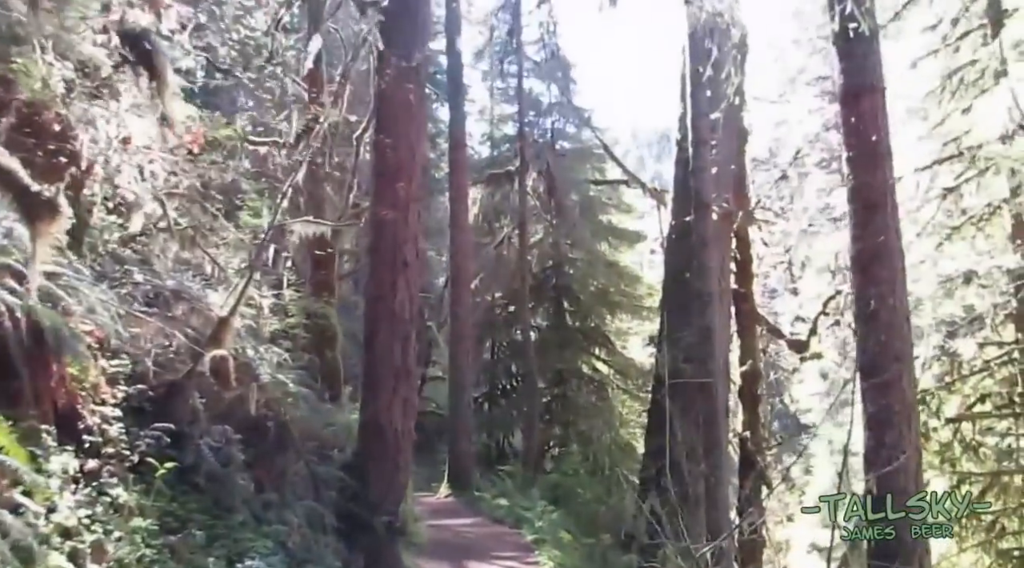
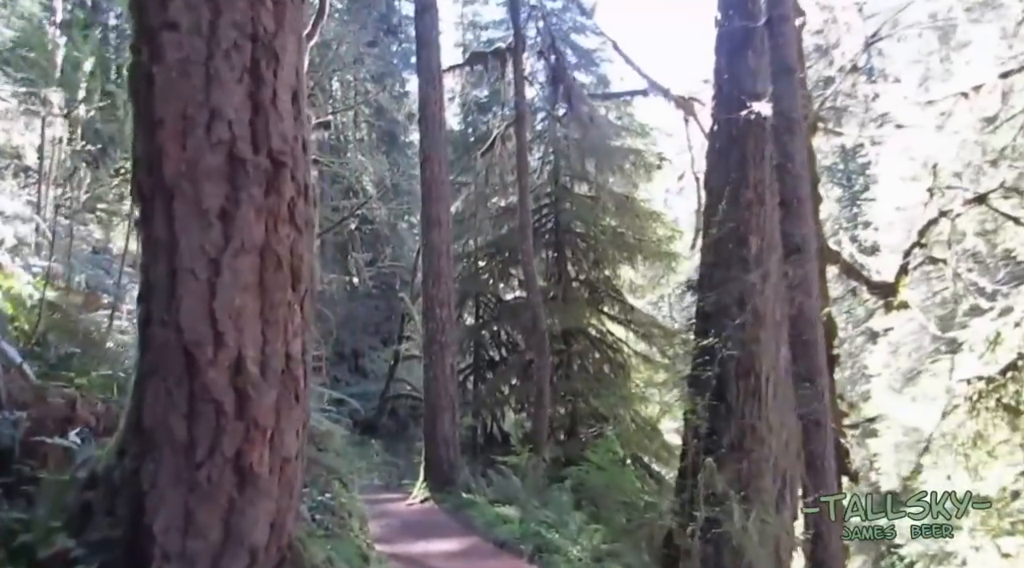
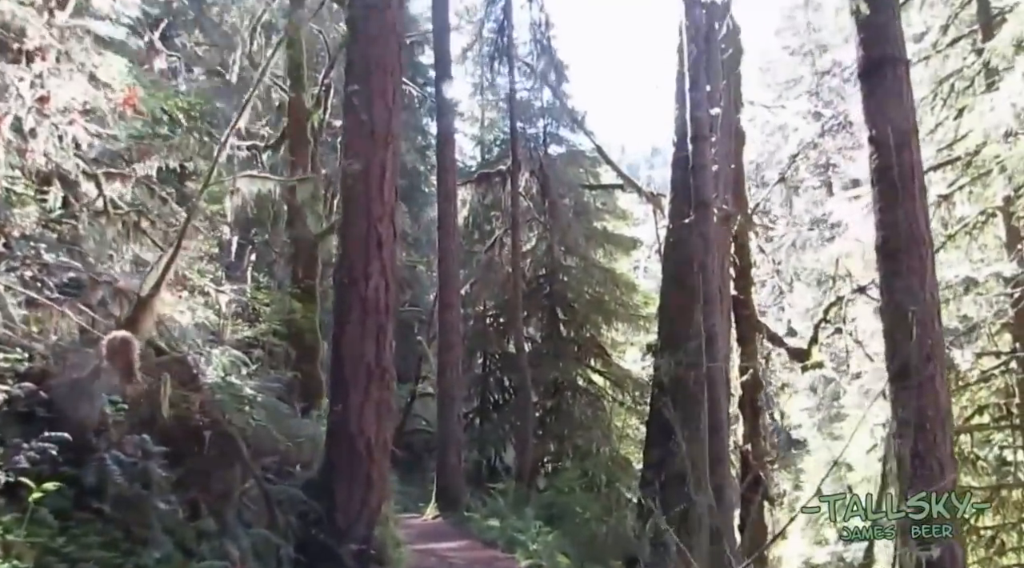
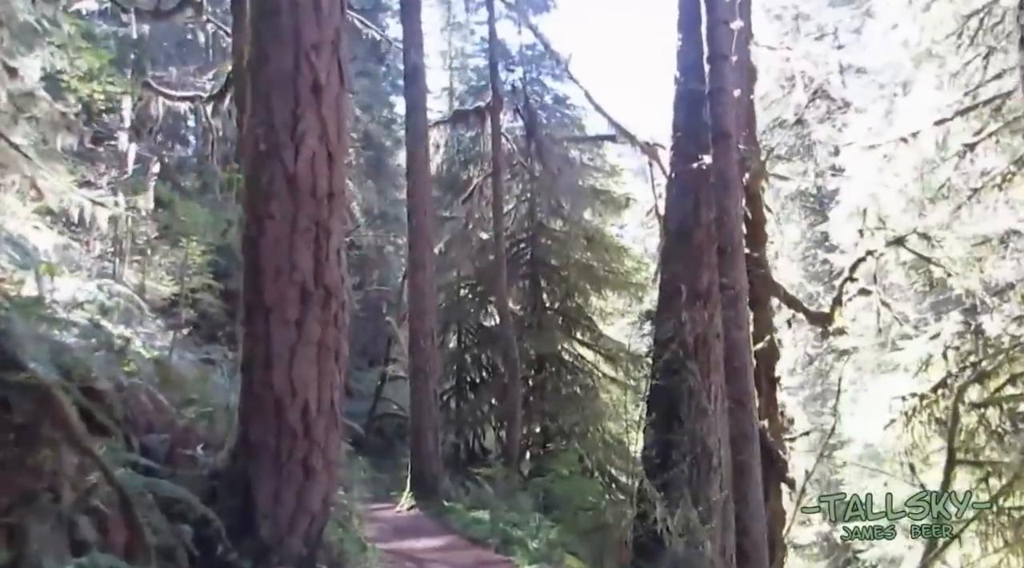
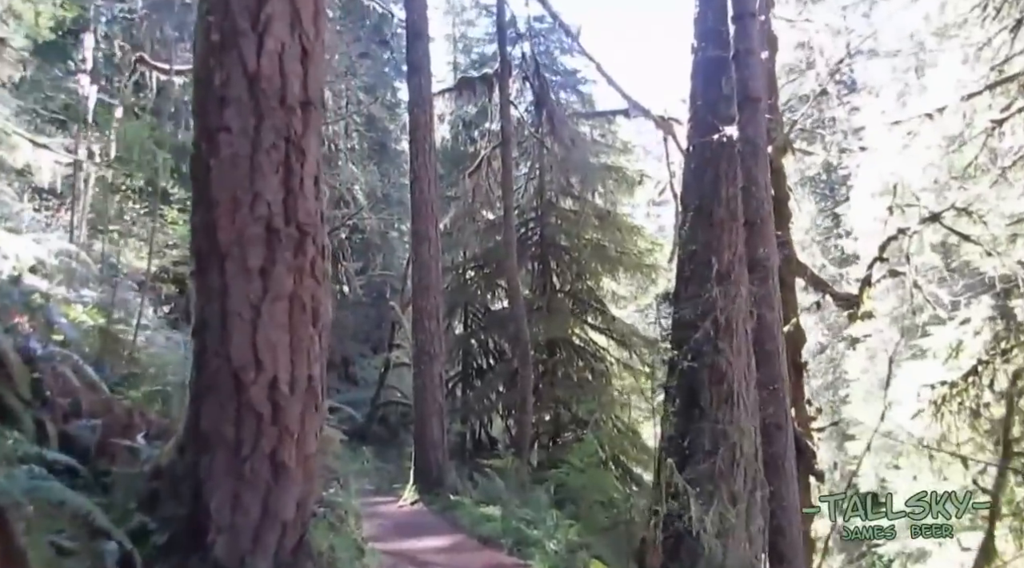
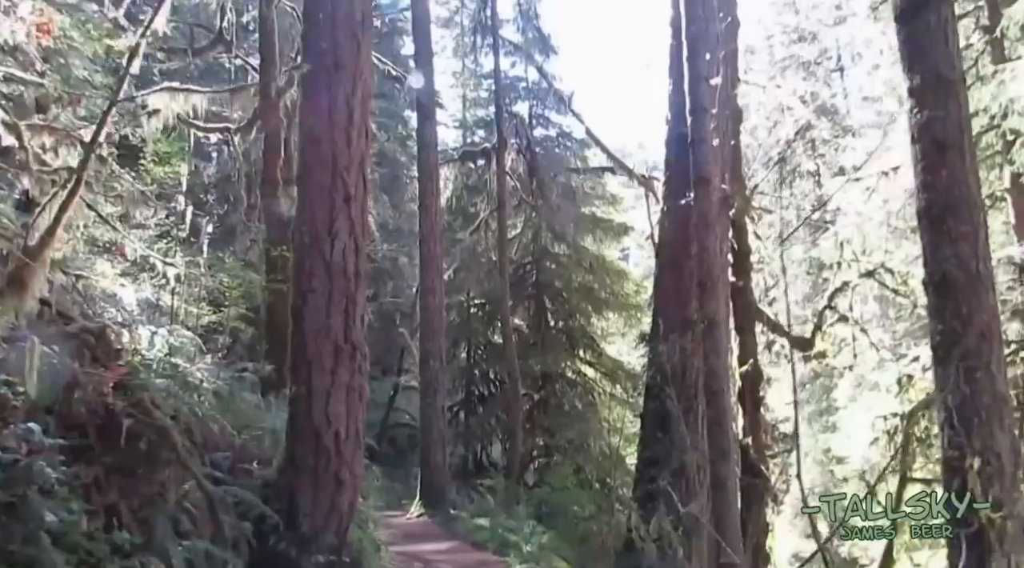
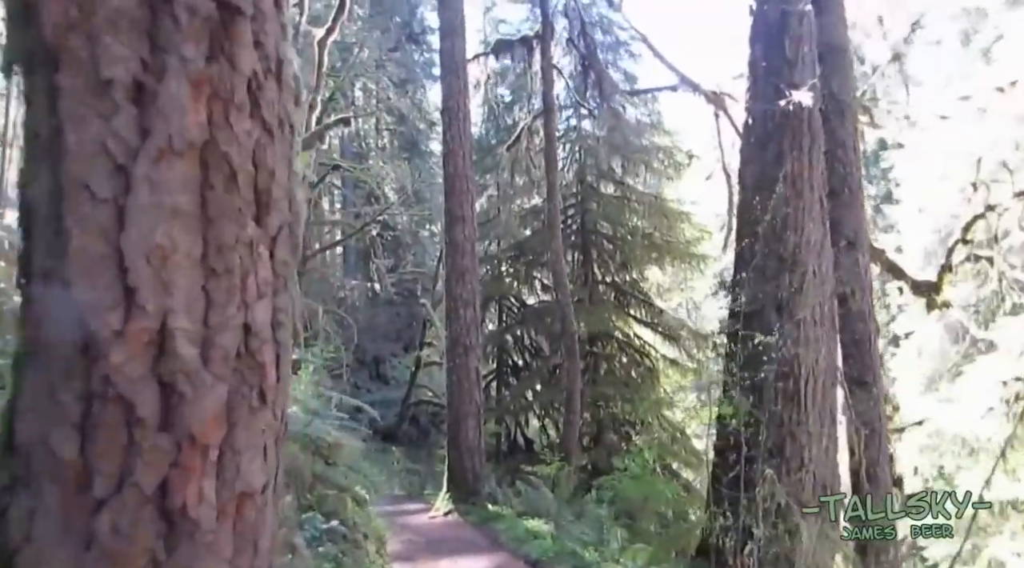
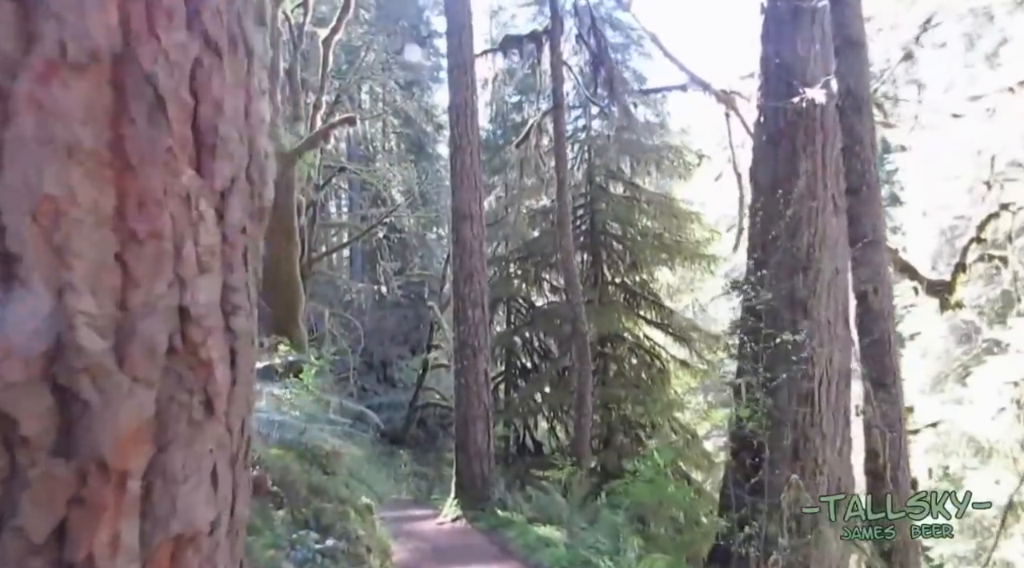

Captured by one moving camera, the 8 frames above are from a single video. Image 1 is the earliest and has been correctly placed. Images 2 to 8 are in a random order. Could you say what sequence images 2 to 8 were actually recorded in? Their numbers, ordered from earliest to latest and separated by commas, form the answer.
3, 6, 4, 5, 2, 7, 8
